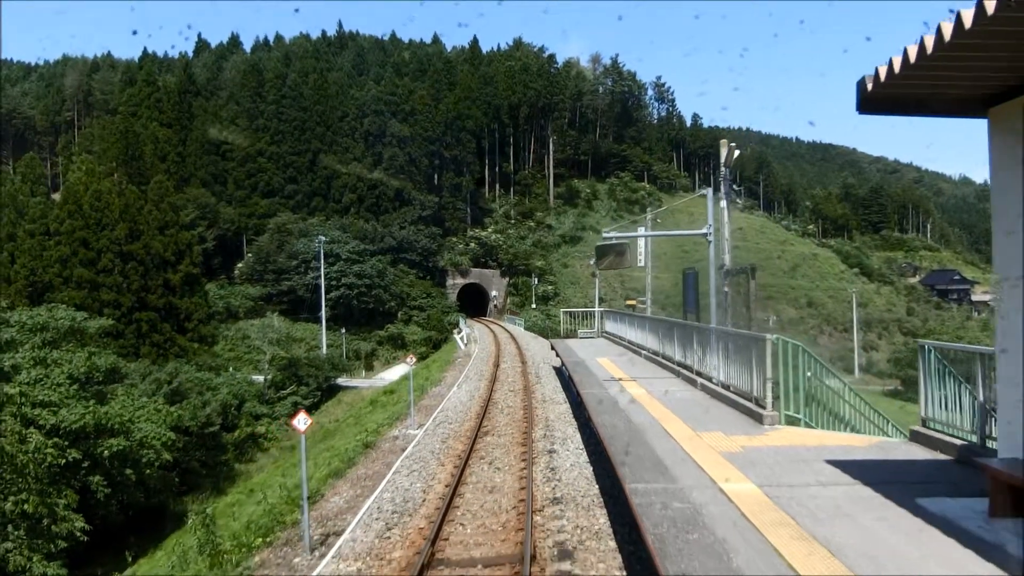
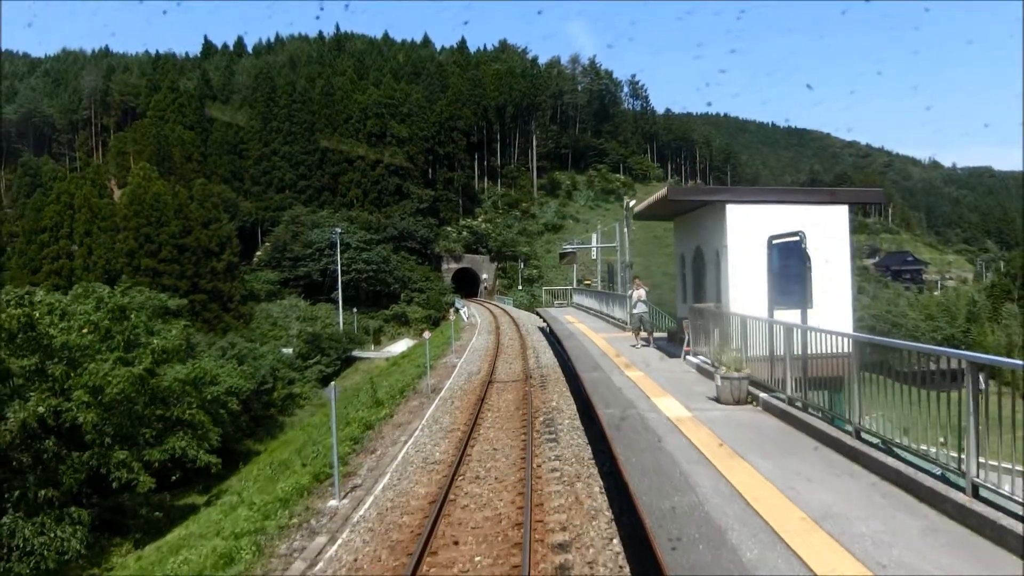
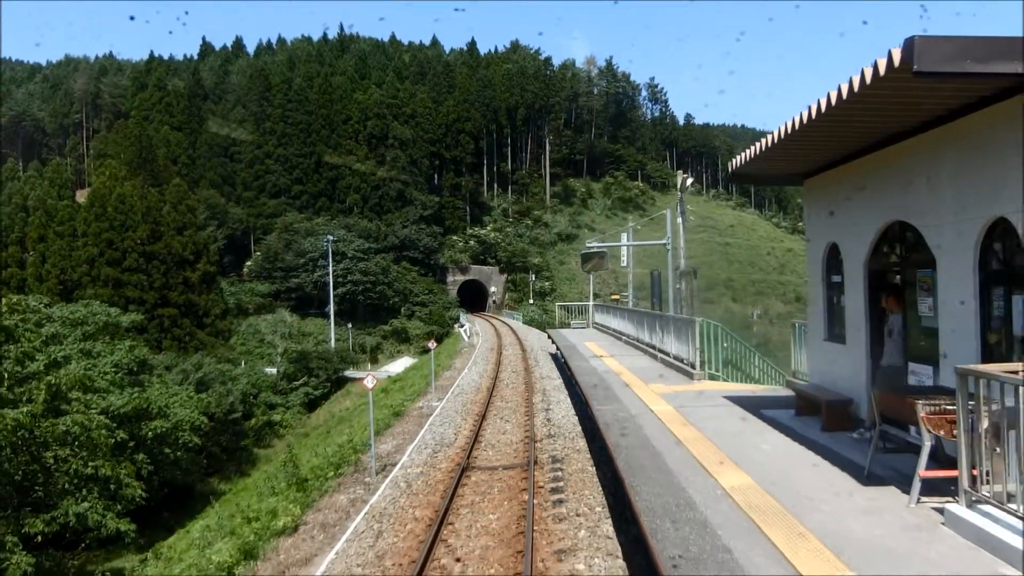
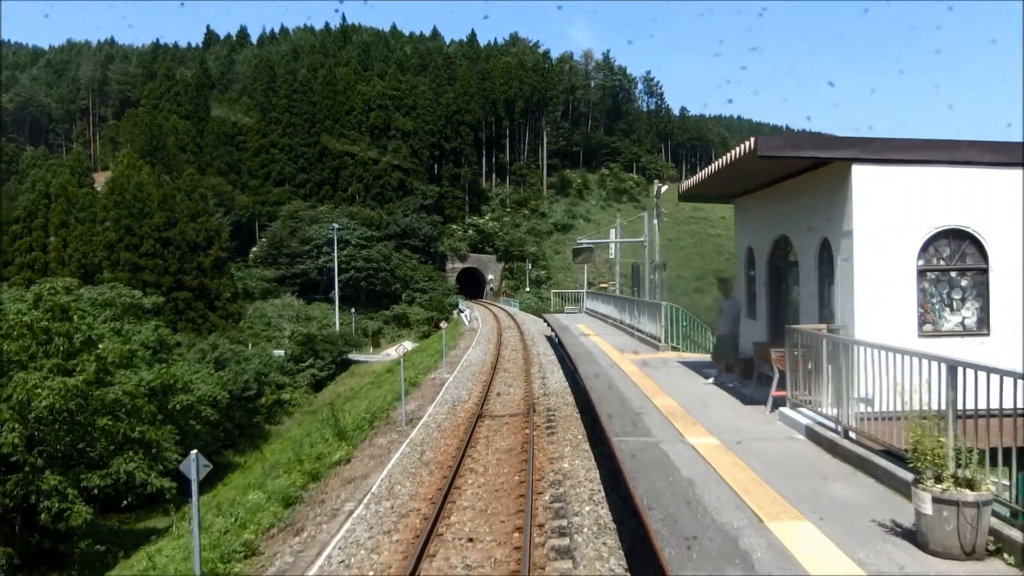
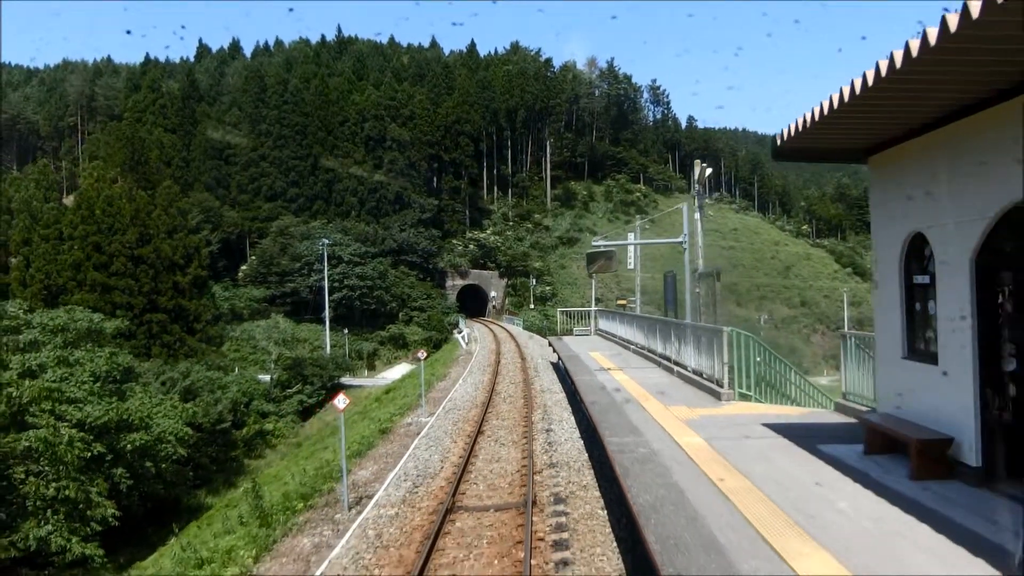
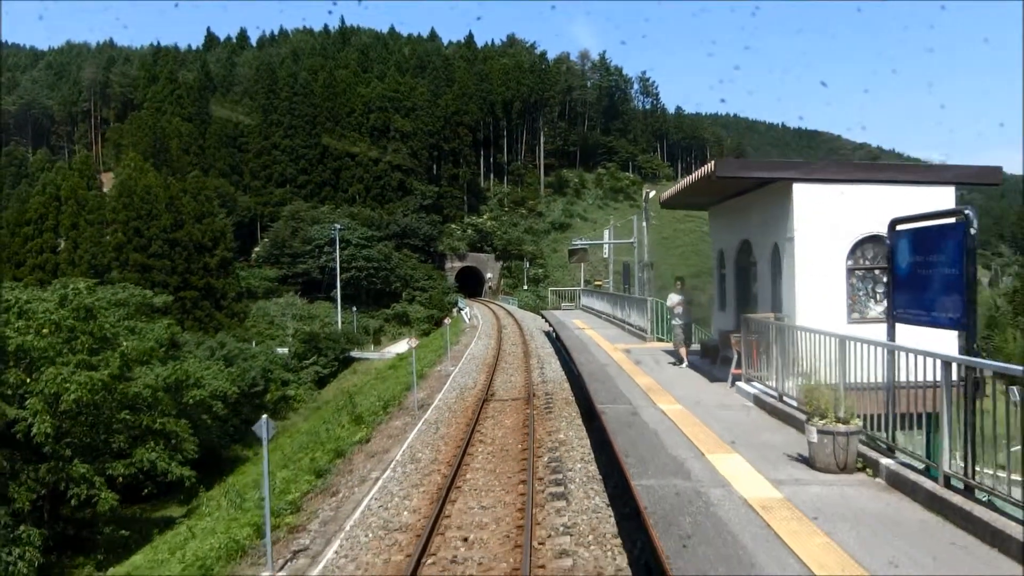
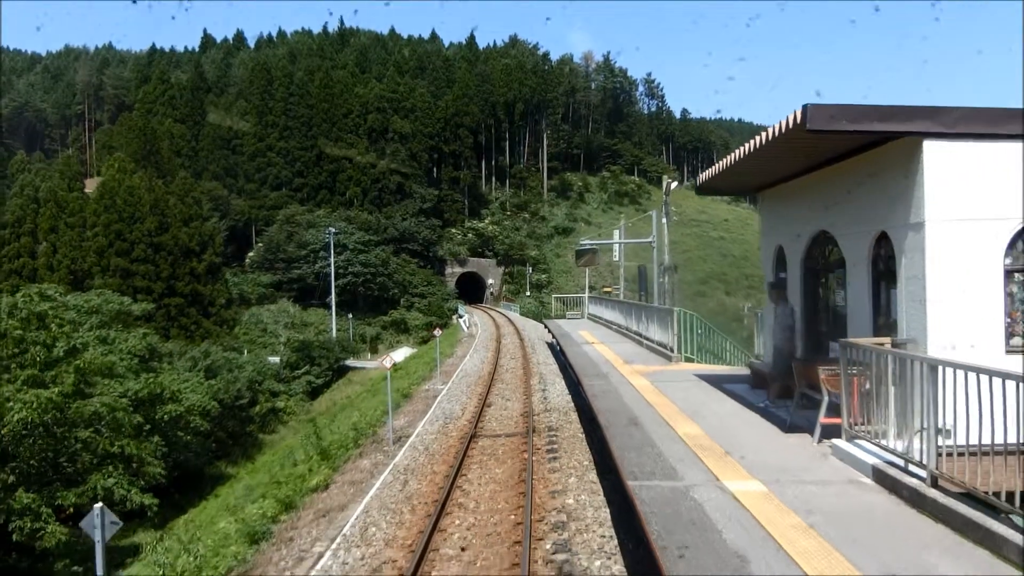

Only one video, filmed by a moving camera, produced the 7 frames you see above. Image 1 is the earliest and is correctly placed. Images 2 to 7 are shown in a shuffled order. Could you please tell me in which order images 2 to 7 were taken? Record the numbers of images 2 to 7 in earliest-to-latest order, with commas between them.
5, 3, 7, 4, 6, 2
